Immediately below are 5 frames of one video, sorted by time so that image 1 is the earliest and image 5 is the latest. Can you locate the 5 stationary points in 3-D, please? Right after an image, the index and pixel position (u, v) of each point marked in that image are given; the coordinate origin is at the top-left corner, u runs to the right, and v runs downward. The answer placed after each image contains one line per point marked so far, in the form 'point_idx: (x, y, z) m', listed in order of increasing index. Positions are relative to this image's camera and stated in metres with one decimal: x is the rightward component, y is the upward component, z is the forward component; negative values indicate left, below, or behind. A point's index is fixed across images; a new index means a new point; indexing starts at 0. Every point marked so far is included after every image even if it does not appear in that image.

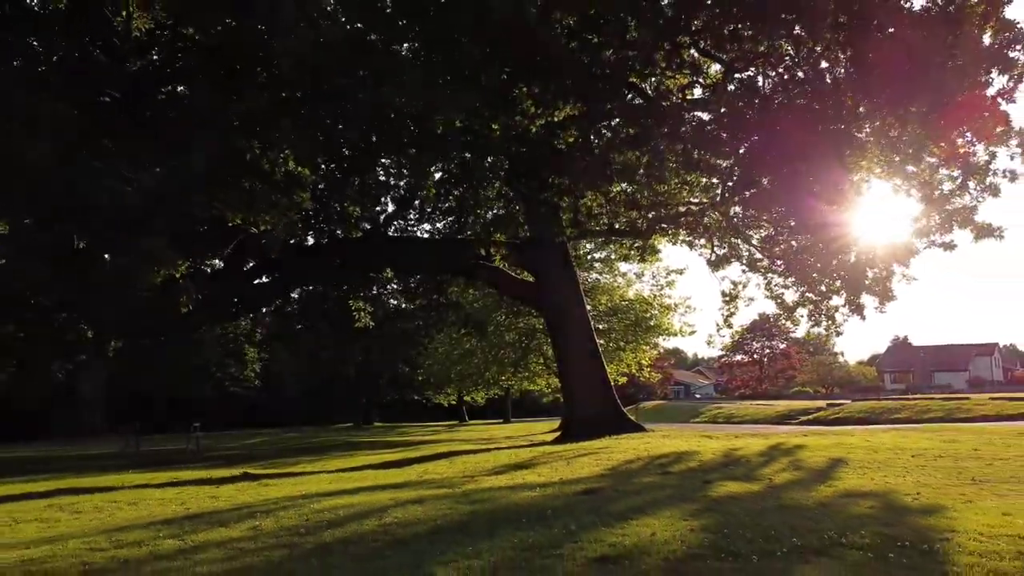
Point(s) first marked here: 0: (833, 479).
0: (+3.3, -2.0, +9.0) m
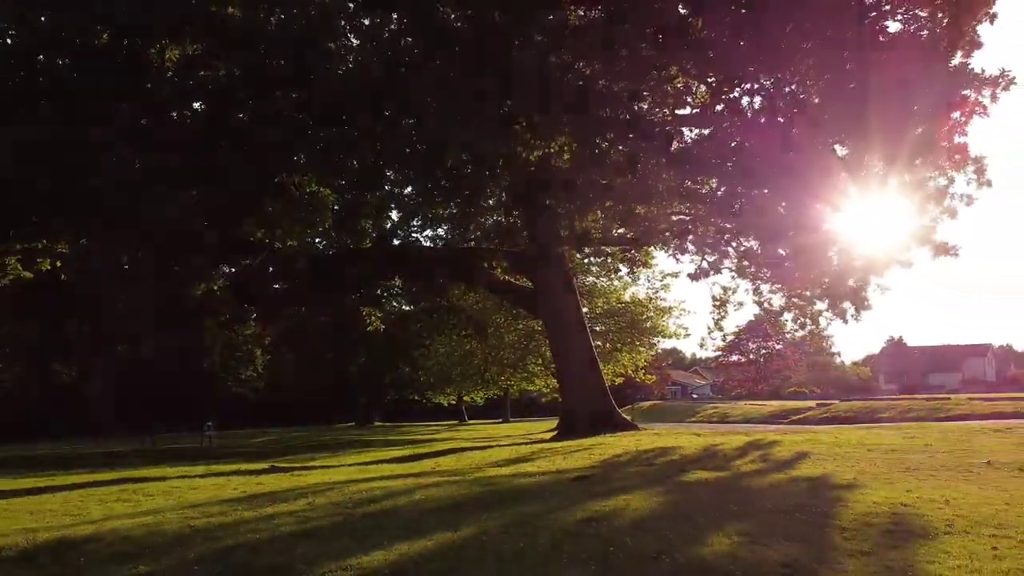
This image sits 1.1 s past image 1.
0: (+3.3, -2.1, +10.1) m
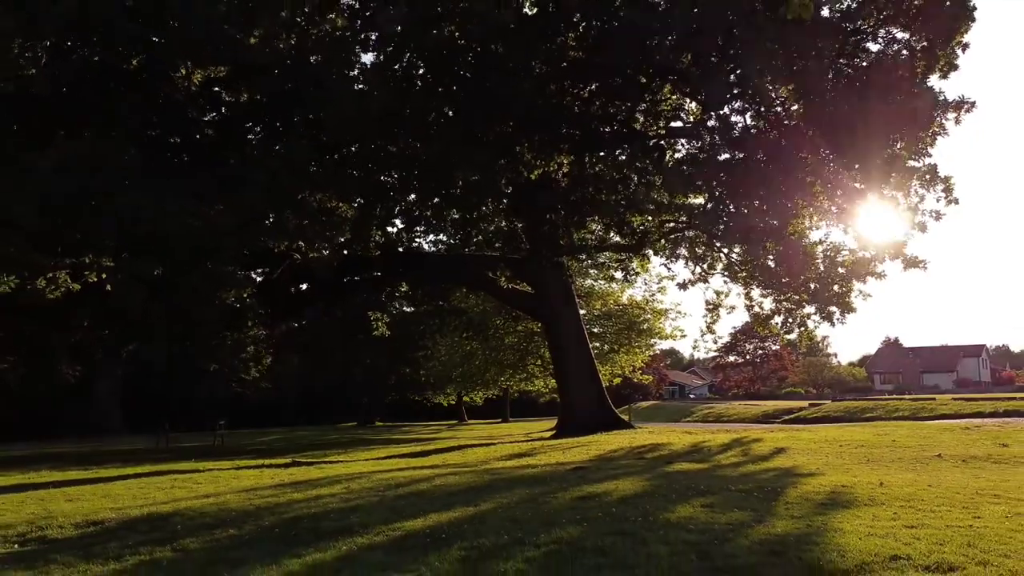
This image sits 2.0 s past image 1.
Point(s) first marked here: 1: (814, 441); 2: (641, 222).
0: (+3.4, -2.2, +11.0) m
1: (+4.7, -2.4, +13.0) m
2: (+2.5, +1.2, +16.8) m
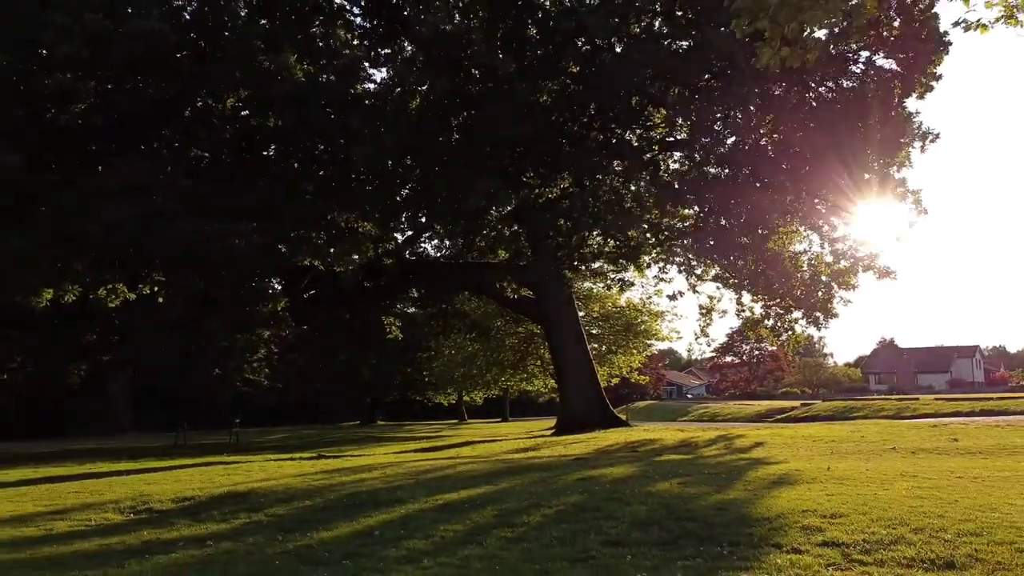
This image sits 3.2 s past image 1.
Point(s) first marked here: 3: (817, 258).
0: (+3.4, -2.4, +12.2) m
1: (+4.8, -2.5, +14.2) m
2: (+2.6, +1.1, +17.9) m
3: (+7.2, +0.7, +19.9) m
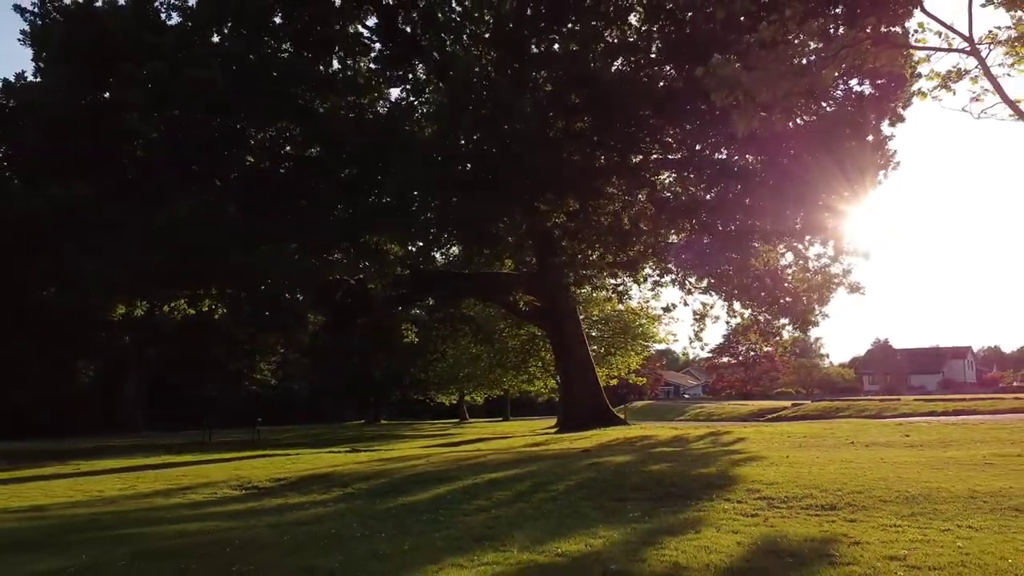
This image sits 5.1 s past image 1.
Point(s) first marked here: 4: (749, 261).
0: (+3.7, -2.6, +13.9) m
1: (+5.0, -2.8, +15.9) m
2: (+2.8, +0.9, +19.6) m
3: (+7.4, +0.5, +21.6) m
4: (+5.2, +0.6, +18.6) m
